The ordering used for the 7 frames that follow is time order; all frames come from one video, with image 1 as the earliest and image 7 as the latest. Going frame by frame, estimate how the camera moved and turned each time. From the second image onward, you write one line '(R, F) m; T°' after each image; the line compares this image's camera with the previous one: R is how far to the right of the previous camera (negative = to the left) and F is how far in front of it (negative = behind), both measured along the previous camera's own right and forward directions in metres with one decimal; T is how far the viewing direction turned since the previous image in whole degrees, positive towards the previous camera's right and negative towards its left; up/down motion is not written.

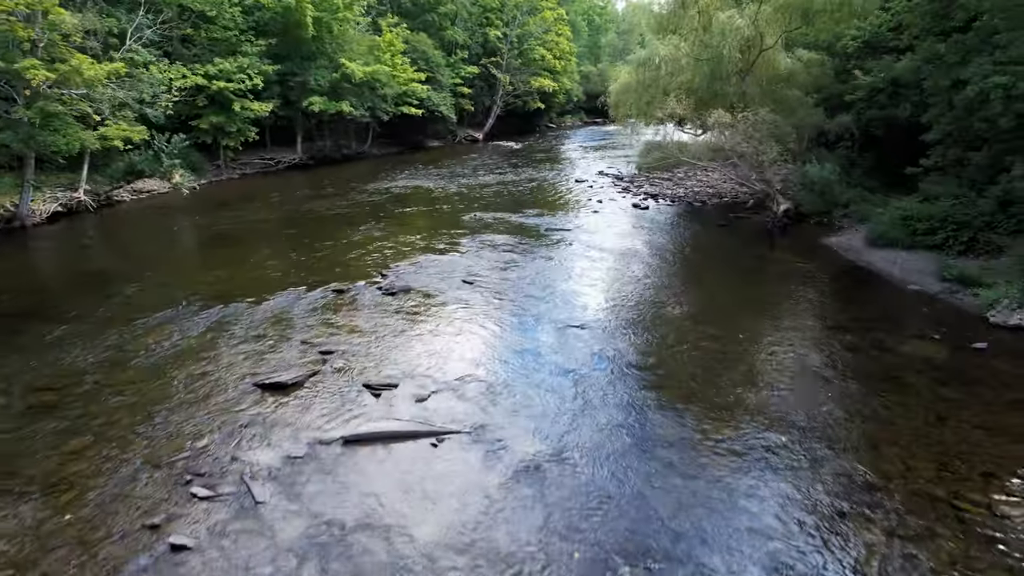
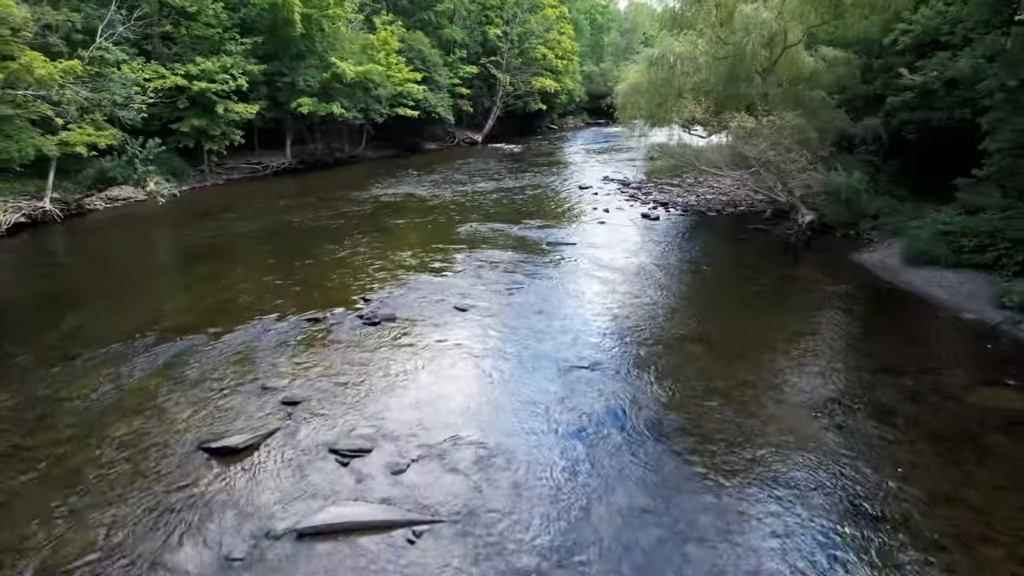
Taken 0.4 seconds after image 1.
(0.0, +1.4) m; 0°
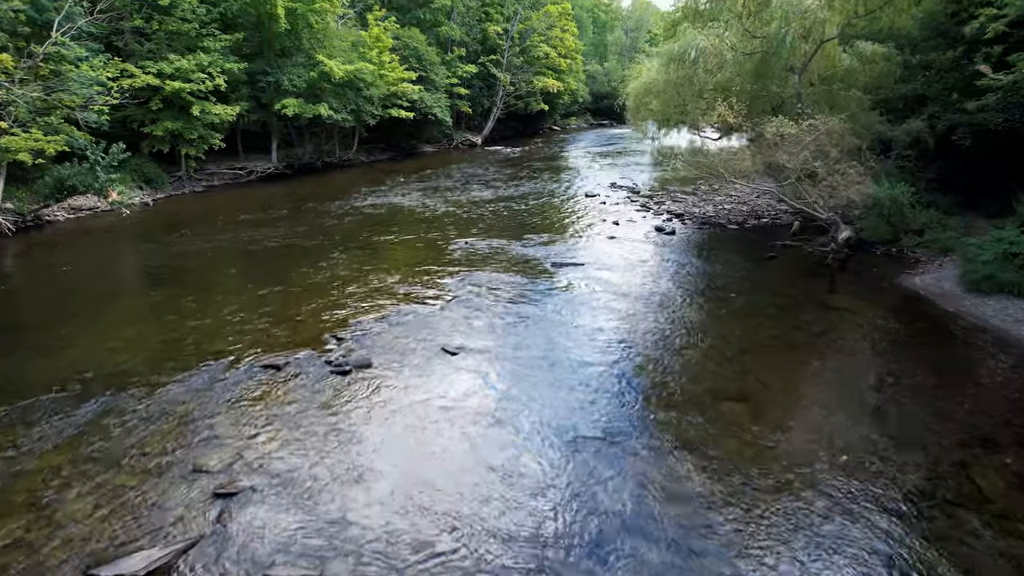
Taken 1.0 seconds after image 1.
(0.0, +1.8) m; 0°
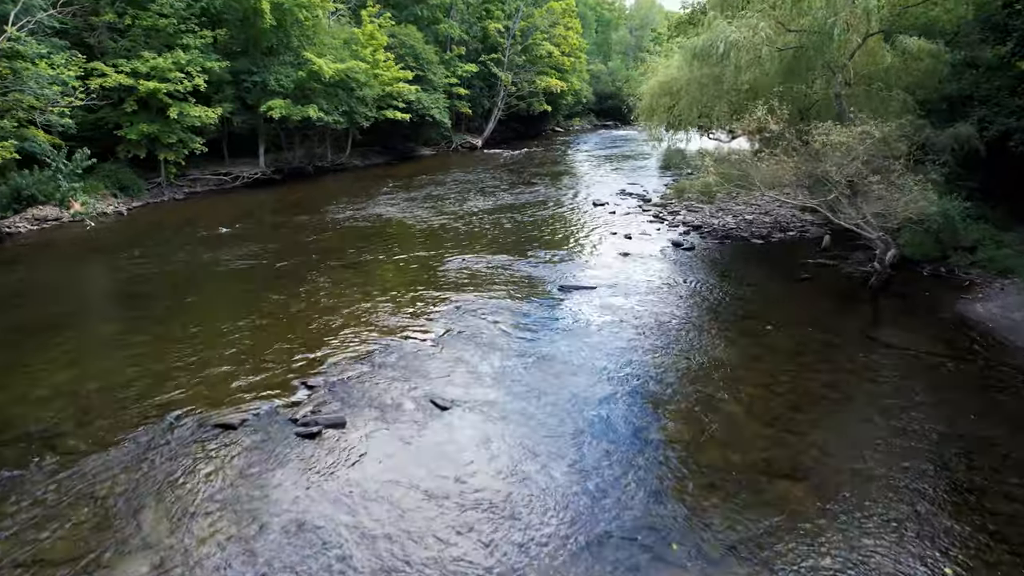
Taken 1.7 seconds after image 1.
(0.0, +1.6) m; 0°
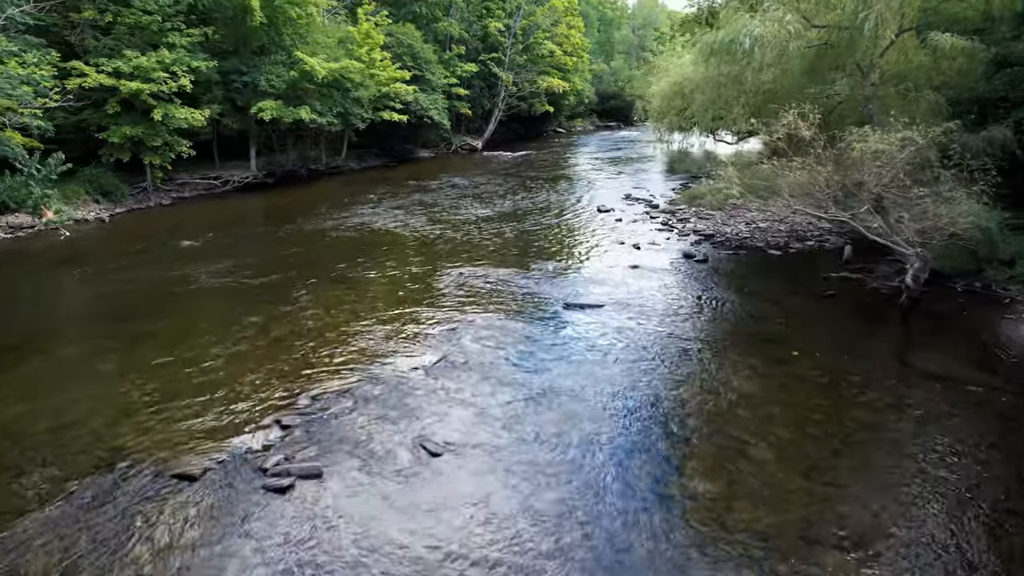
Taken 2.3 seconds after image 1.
(0.0, +1.0) m; 0°
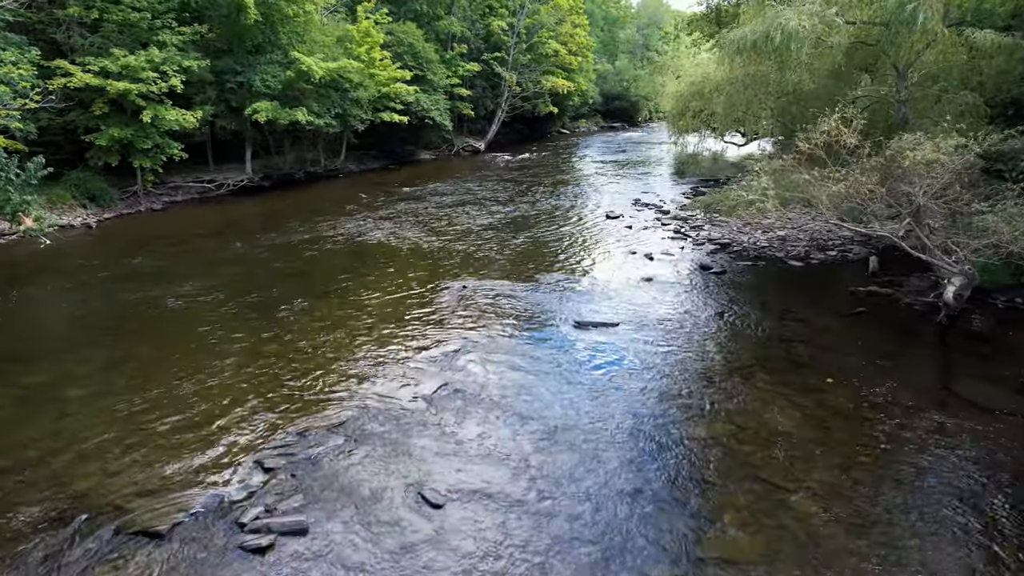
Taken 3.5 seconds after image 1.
(-0.1, +0.8) m; 0°
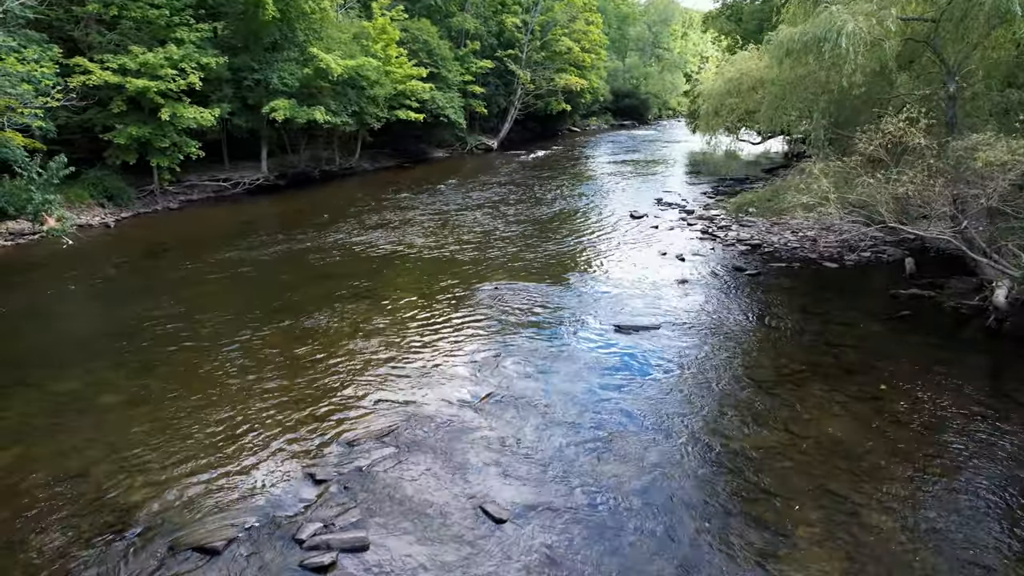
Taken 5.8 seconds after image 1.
(-0.6, +0.2) m; 0°
